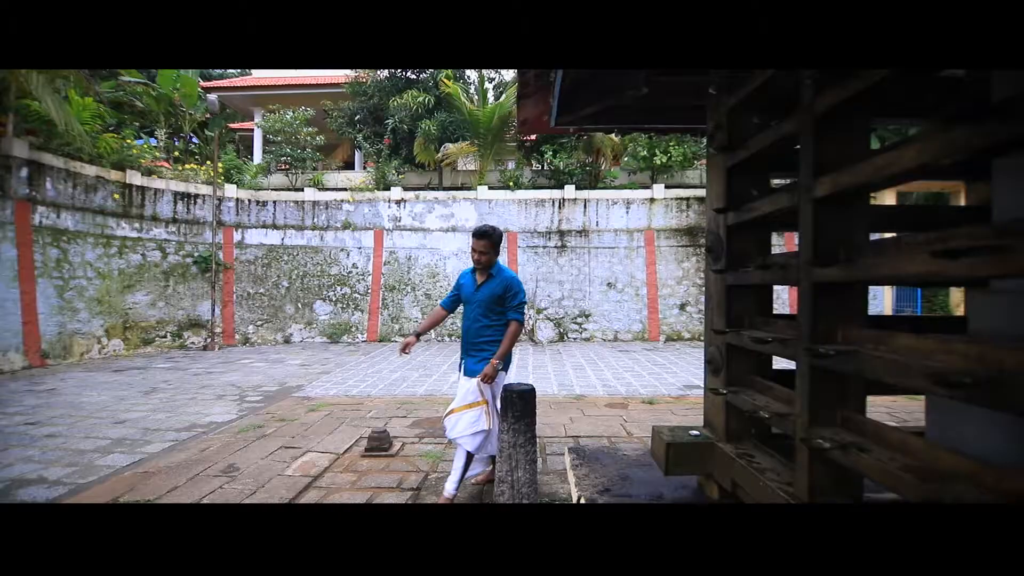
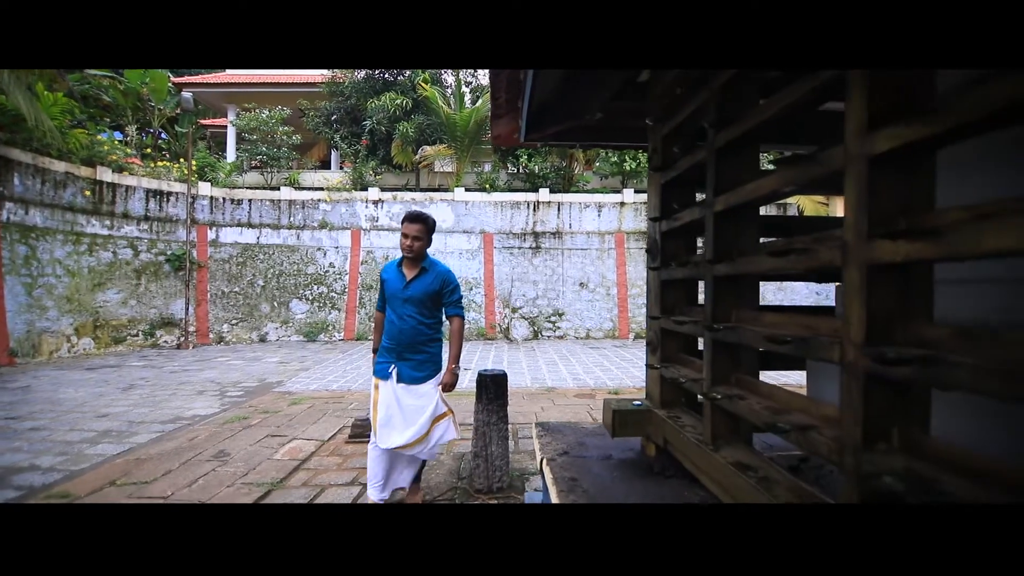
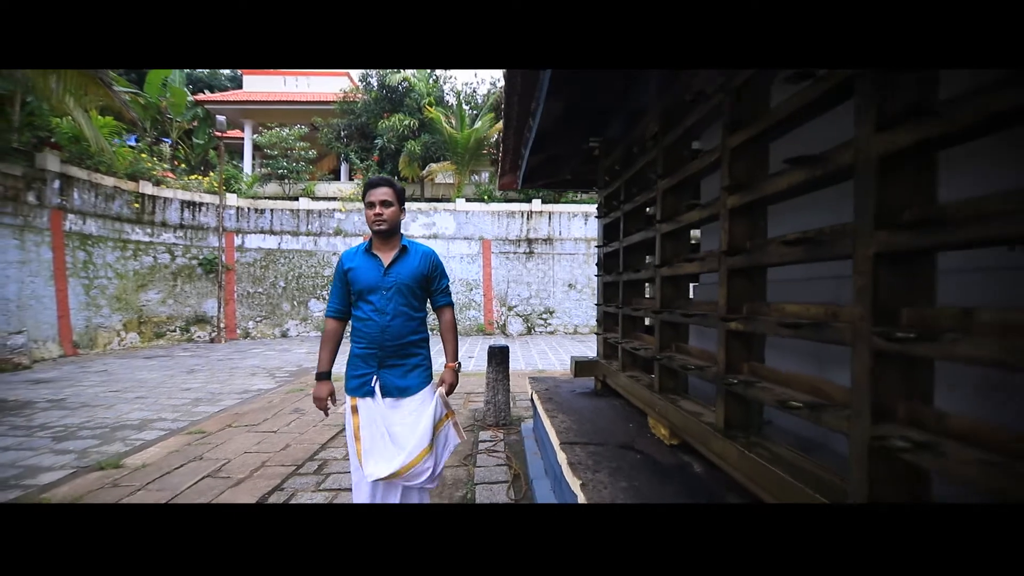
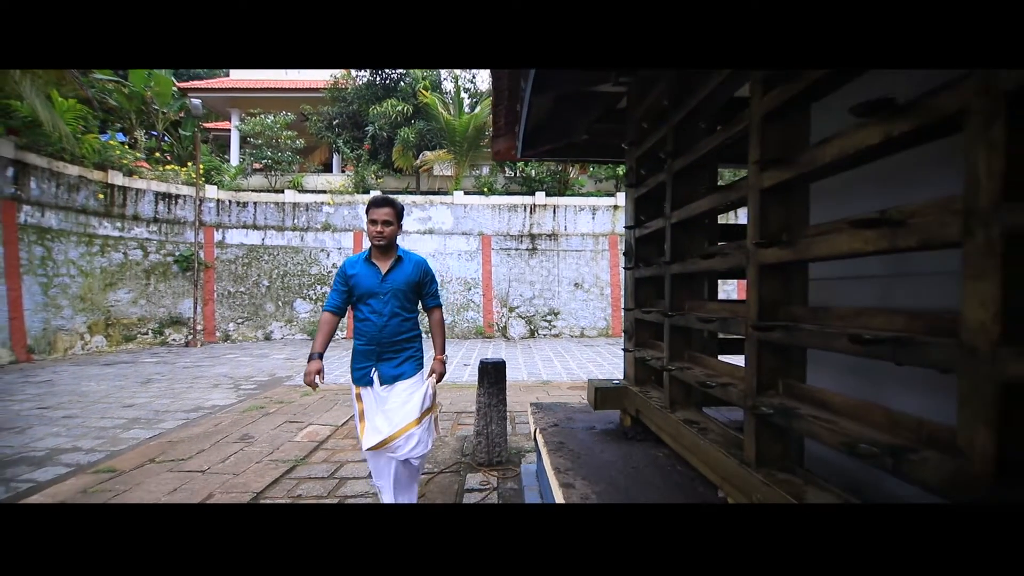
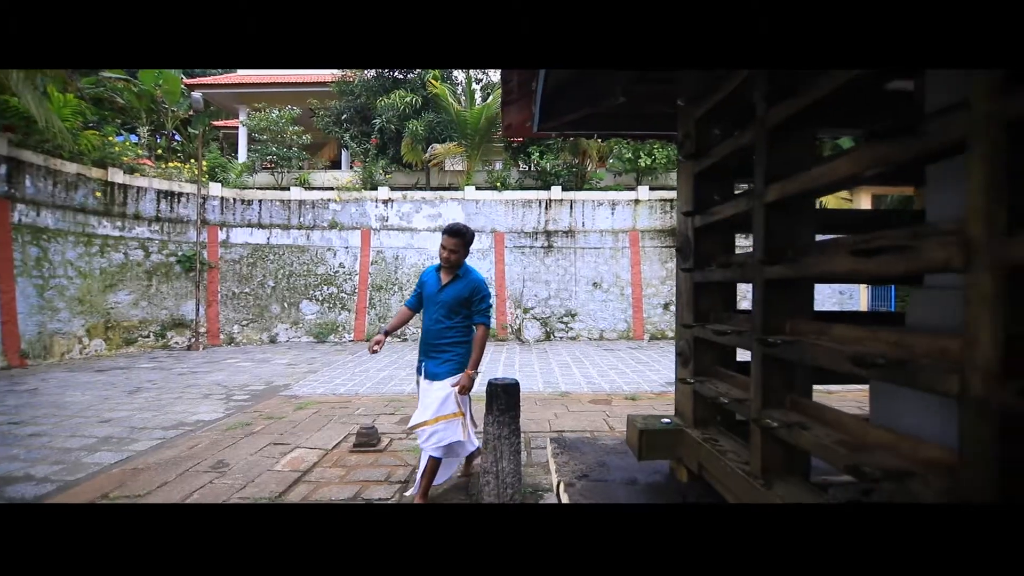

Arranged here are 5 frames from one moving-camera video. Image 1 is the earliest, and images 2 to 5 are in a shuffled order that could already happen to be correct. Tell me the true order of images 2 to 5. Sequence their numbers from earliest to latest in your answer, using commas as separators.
5, 2, 4, 3
